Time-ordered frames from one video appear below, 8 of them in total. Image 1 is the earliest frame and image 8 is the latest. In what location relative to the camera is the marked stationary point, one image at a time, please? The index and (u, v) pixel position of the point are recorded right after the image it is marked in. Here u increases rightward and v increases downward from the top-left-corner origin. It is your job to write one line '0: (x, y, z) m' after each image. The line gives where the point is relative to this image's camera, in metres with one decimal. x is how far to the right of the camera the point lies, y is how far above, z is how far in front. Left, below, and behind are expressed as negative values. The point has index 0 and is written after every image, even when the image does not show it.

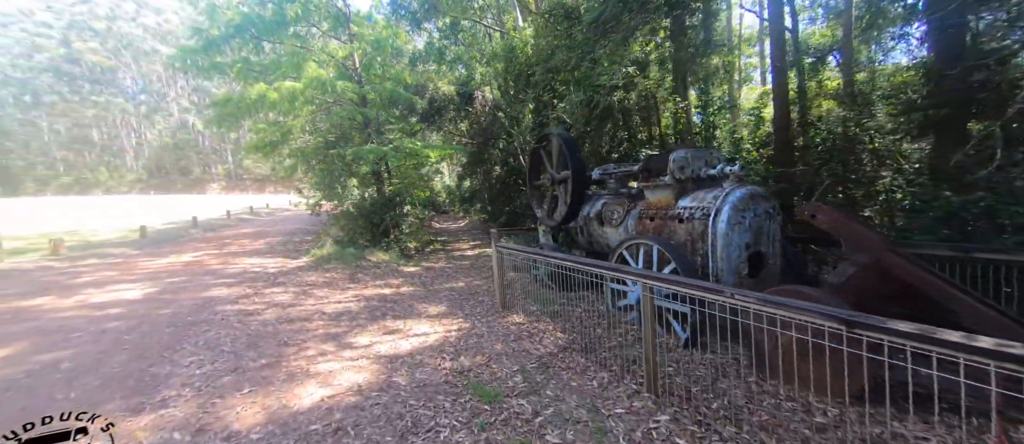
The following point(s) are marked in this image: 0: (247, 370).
0: (-2.1, -1.2, +3.1) m
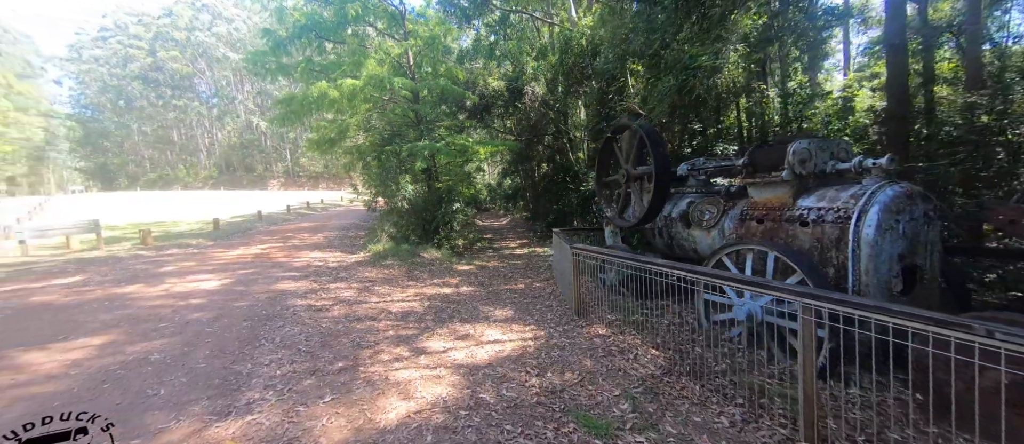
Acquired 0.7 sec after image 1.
0: (-1.4, -1.2, +3.0) m
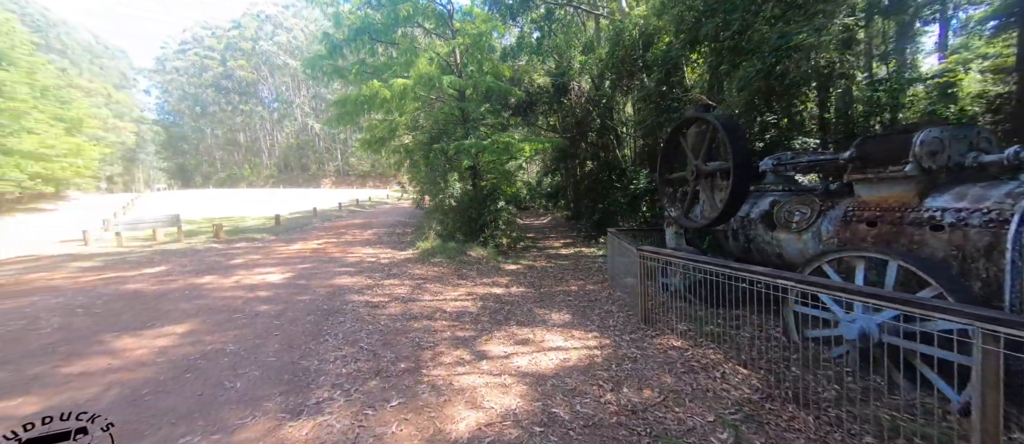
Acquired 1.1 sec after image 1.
0: (-0.9, -1.2, +3.0) m
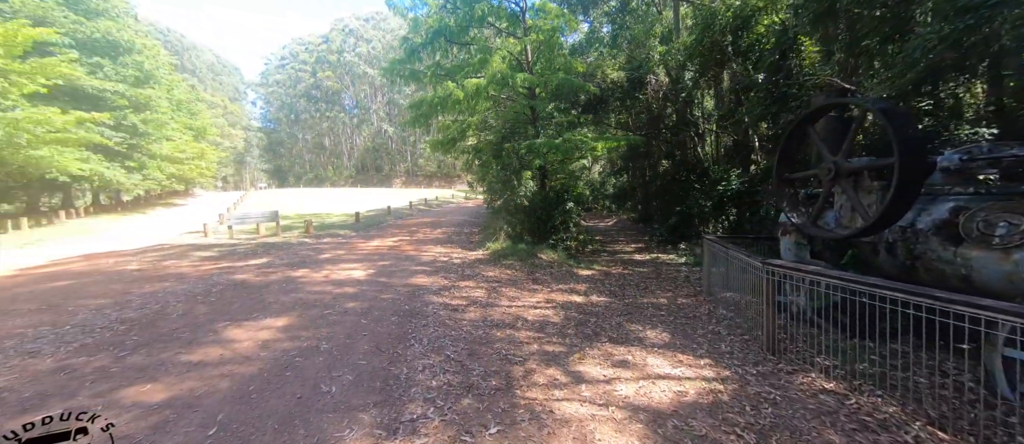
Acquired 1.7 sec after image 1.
0: (-0.2, -1.2, +2.7) m
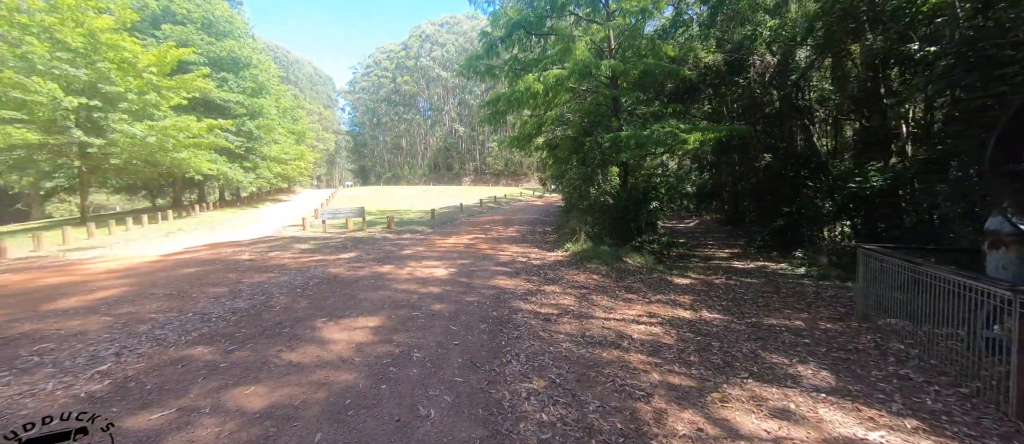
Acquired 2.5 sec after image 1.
0: (+0.6, -1.2, +2.2) m
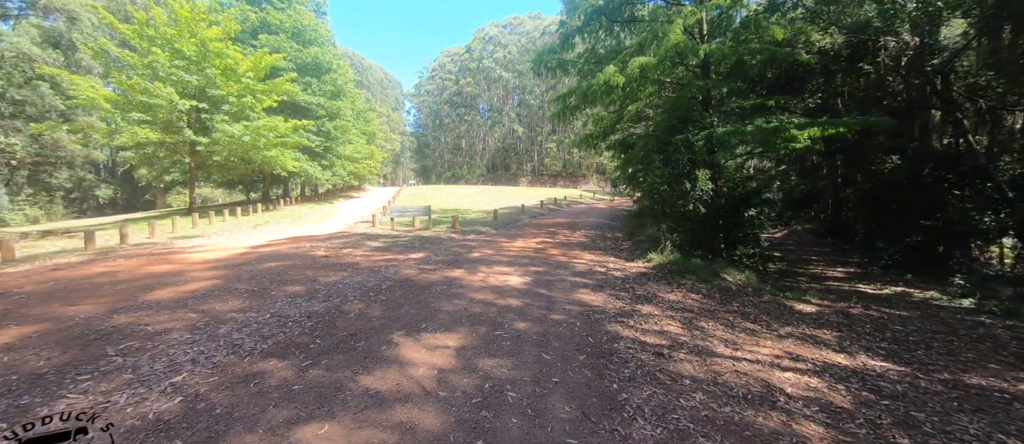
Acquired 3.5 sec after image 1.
0: (+1.2, -1.4, +1.3) m
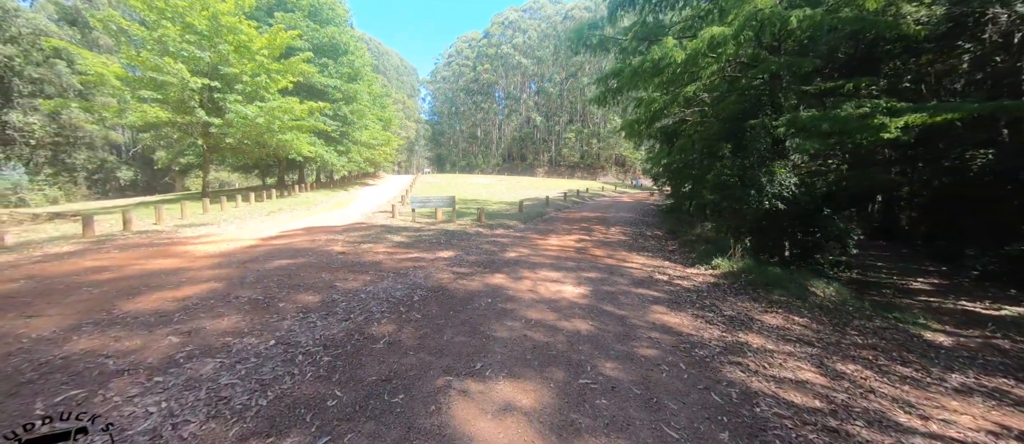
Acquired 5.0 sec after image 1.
0: (+1.9, -1.5, +0.1) m
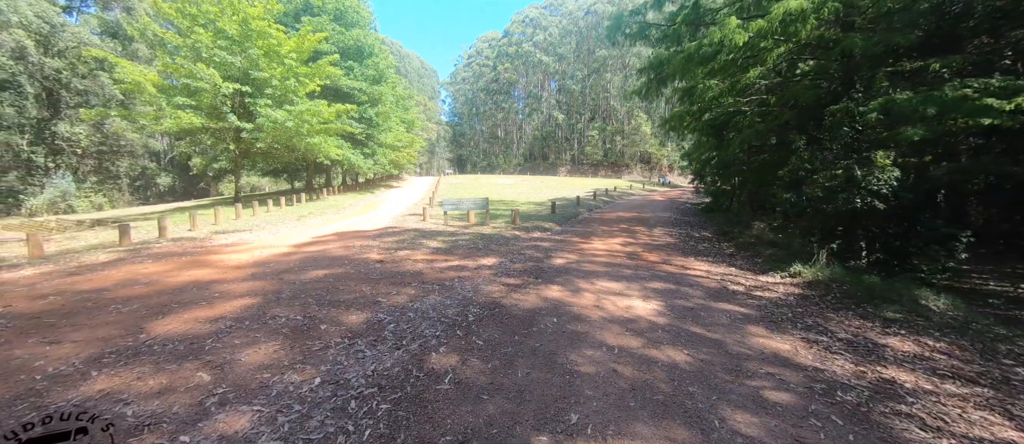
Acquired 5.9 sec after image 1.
0: (+2.4, -1.6, -0.7) m
